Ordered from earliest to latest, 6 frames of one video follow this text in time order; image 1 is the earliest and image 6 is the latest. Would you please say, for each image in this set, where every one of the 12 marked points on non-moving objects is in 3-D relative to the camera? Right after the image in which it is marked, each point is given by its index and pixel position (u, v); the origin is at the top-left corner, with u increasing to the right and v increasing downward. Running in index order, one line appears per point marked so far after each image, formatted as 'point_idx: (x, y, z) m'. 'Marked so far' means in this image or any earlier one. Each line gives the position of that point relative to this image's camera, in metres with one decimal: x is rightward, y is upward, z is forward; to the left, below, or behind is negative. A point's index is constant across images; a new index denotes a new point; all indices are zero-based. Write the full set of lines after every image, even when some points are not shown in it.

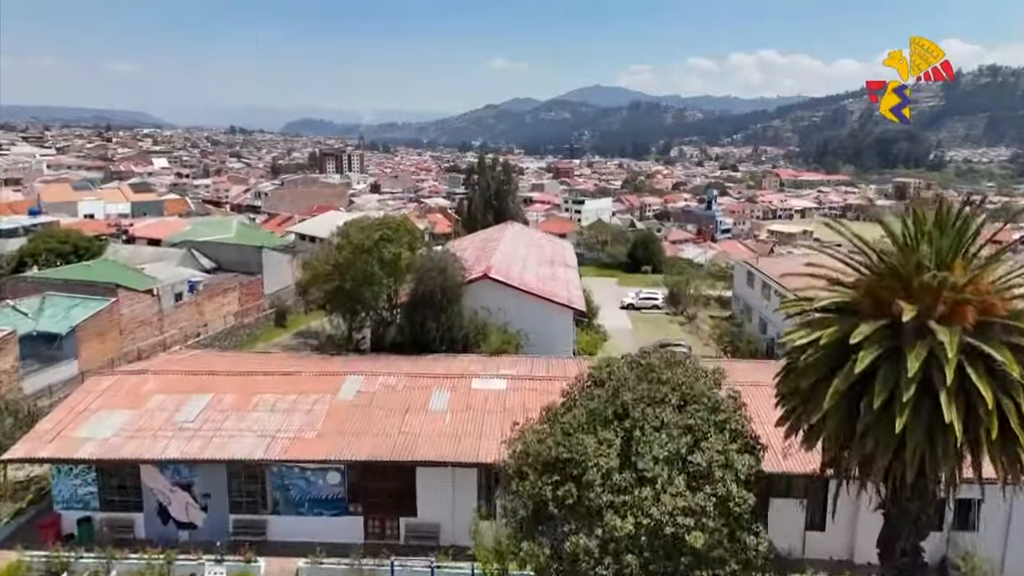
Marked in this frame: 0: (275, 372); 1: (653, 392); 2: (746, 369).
0: (-3.2, -1.2, +13.7) m
1: (+1.2, -0.8, +8.1) m
2: (+3.4, -1.2, +14.3) m
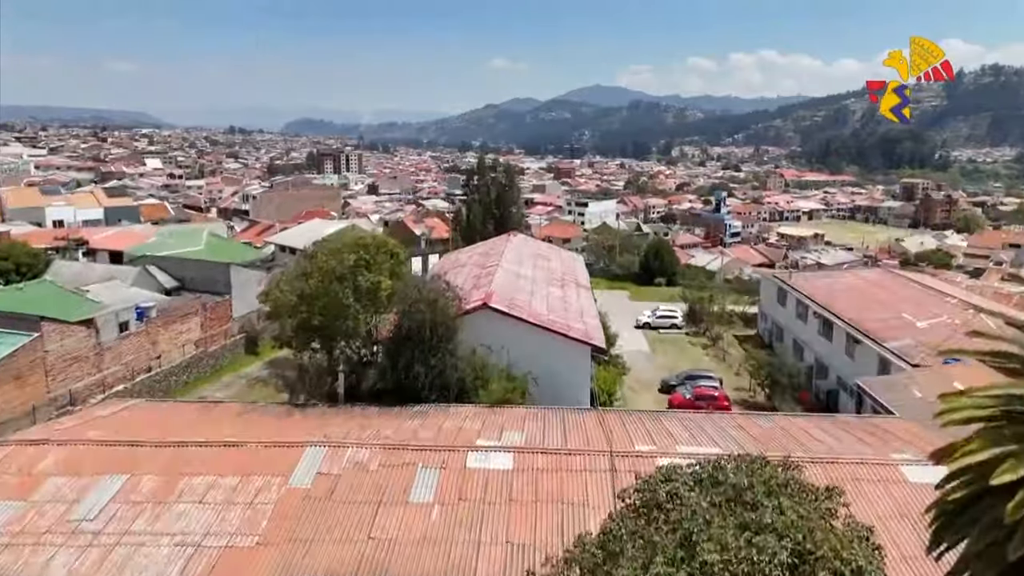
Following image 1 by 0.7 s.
0: (-3.2, -1.6, +10.6) m
1: (+1.2, -1.3, +5.1) m
2: (+3.4, -1.7, +11.3) m
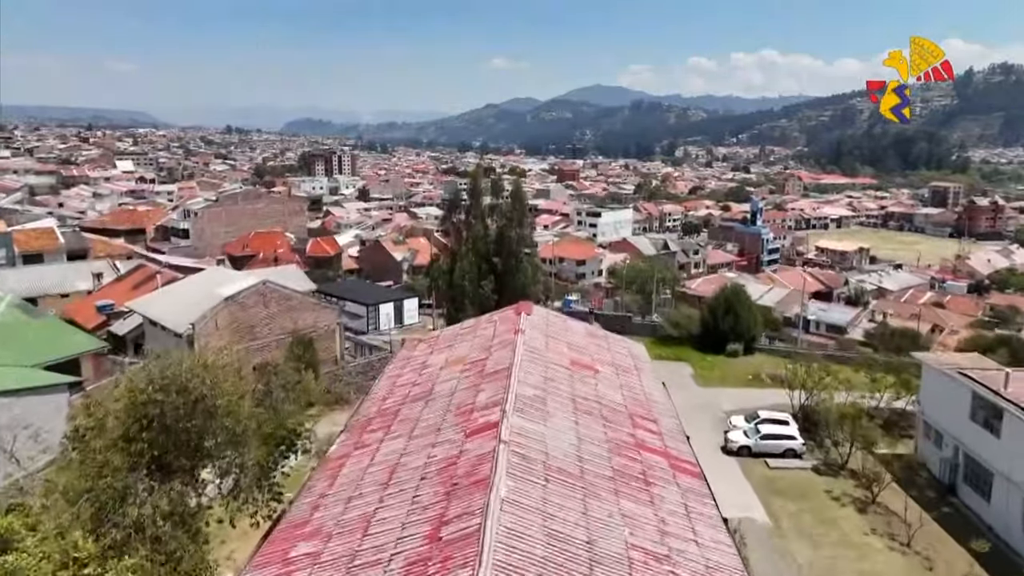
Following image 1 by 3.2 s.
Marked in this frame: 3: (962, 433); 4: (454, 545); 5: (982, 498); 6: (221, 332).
0: (-3.0, -3.3, -0.1) m
1: (+1.4, -3.0, -5.7) m
2: (+3.6, -3.4, +0.5) m
3: (+7.1, -2.3, +15.6) m
4: (-0.4, -1.6, +6.3) m
5: (+7.0, -3.1, +15.0) m
6: (-4.9, -0.7, +16.9) m
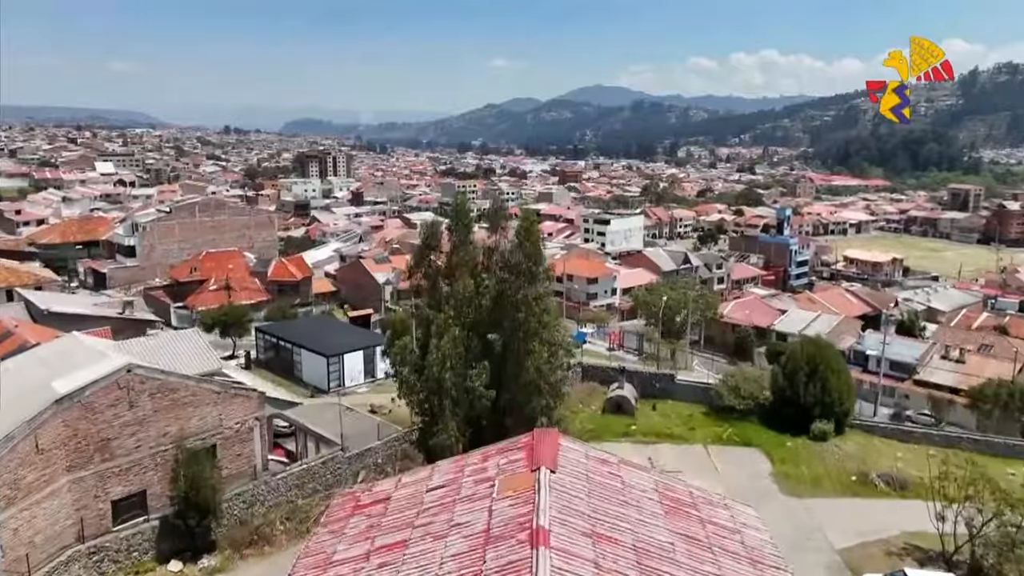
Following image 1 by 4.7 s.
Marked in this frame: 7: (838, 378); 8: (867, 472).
0: (-2.9, -4.3, -6.6) m
1: (+1.5, -4.0, -12.1) m
2: (+3.7, -4.4, -6.0) m
3: (+7.2, -3.3, +9.1) m
4: (-0.3, -2.6, -0.1) m
5: (+7.1, -4.1, +8.5) m
6: (-4.8, -1.8, +10.4) m
7: (+5.8, -1.6, +17.7) m
8: (+5.6, -2.9, +15.9) m
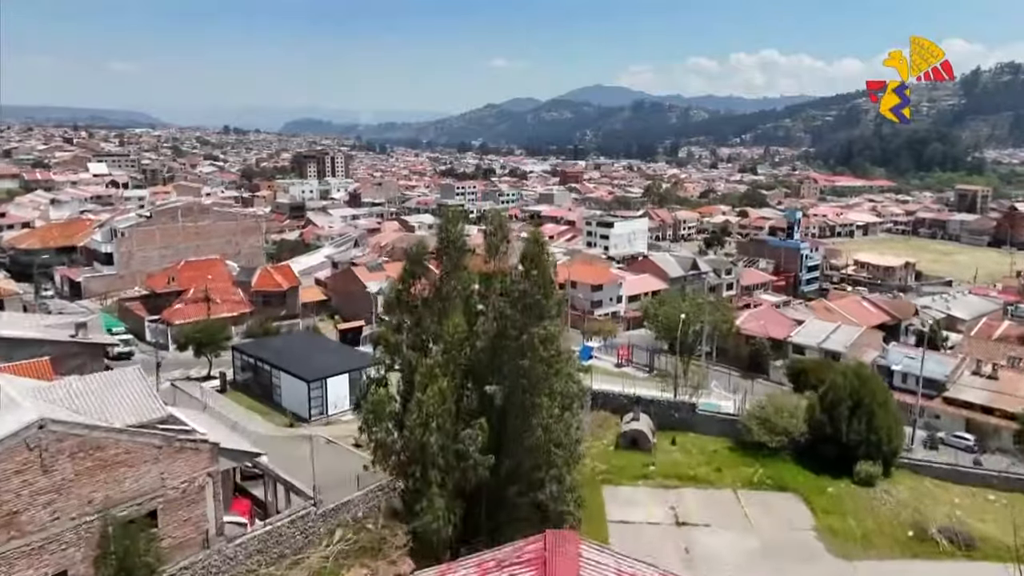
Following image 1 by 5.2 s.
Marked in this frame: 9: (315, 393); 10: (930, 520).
0: (-2.9, -4.7, -8.8) m
1: (+1.5, -4.3, -14.3) m
2: (+3.7, -4.7, -8.1) m
3: (+7.2, -3.6, +7.0) m
4: (-0.3, -3.0, -2.3) m
5: (+7.1, -4.4, +6.4) m
6: (-4.8, -2.1, +8.2) m
7: (+5.8, -2.0, +15.5) m
8: (+5.7, -3.3, +13.7) m
9: (-3.9, -2.1, +19.8) m
10: (+5.8, -3.2, +13.9) m
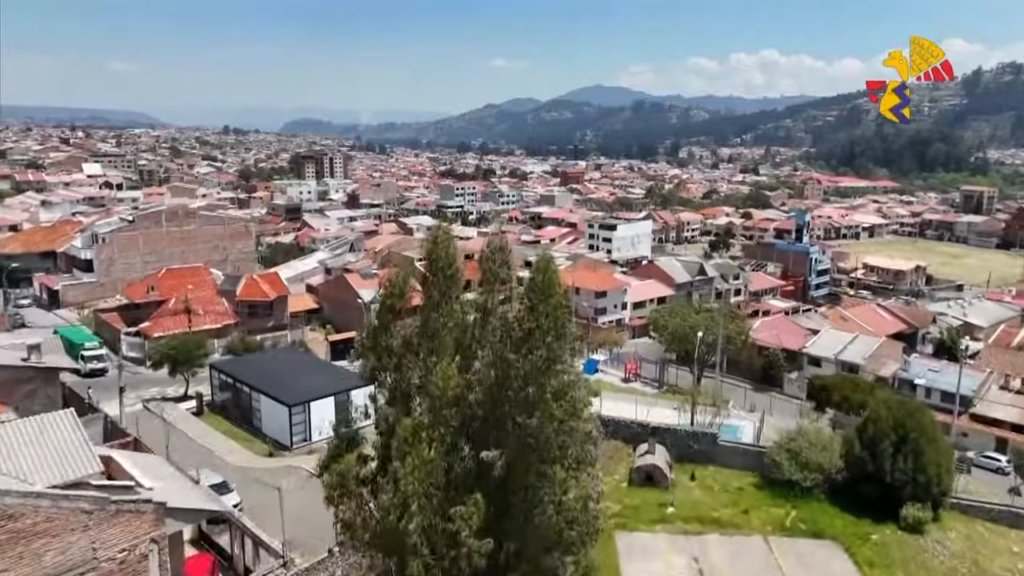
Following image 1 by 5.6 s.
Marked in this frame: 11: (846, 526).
0: (-2.9, -4.9, -10.5) m
1: (+1.5, -4.6, -16.0) m
2: (+3.7, -5.0, -9.9) m
3: (+7.2, -3.9, +5.2) m
4: (-0.2, -3.2, -4.0) m
5: (+7.1, -4.7, +4.6) m
6: (-4.8, -2.4, +6.5) m
7: (+5.8, -2.2, +13.8) m
8: (+5.7, -3.5, +12.0) m
9: (-3.9, -2.3, +18.1) m
10: (+5.8, -3.5, +12.2) m
11: (+4.6, -3.2, +13.7) m
